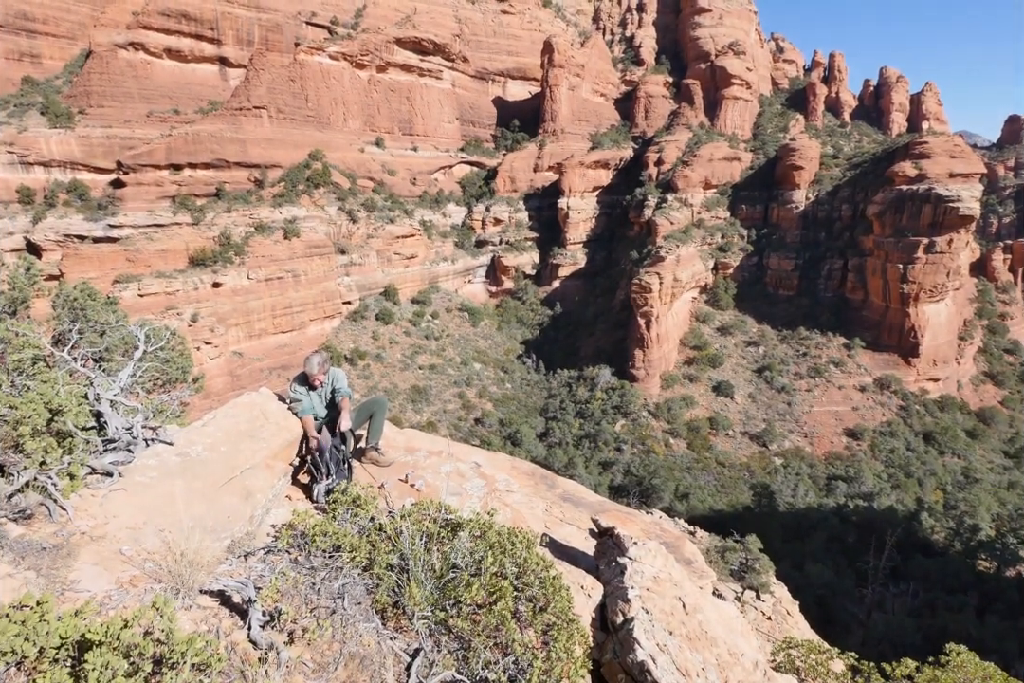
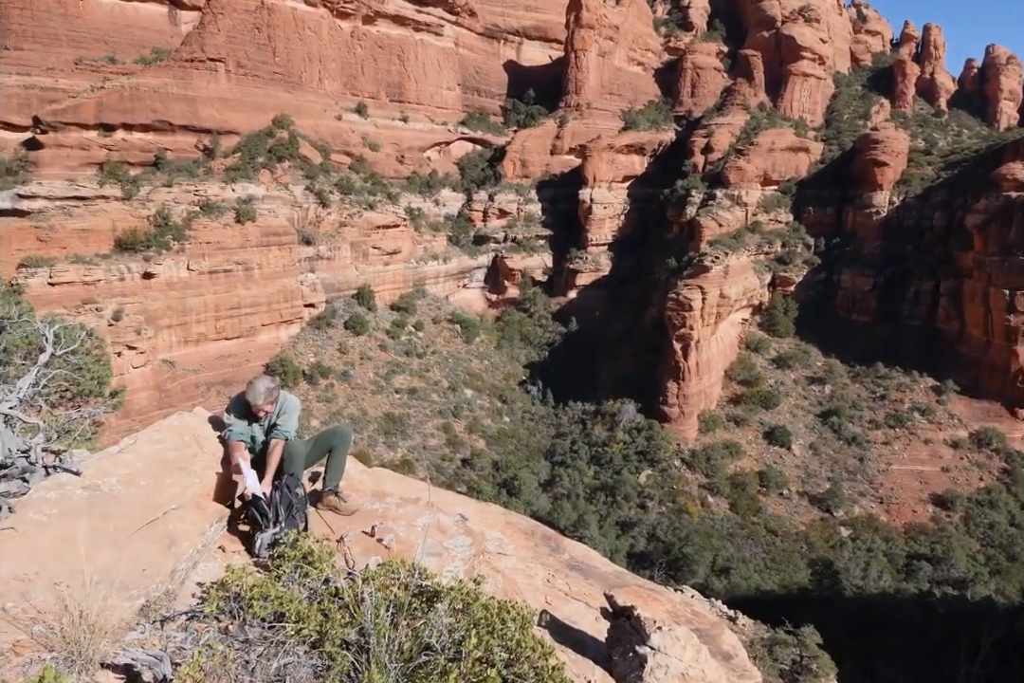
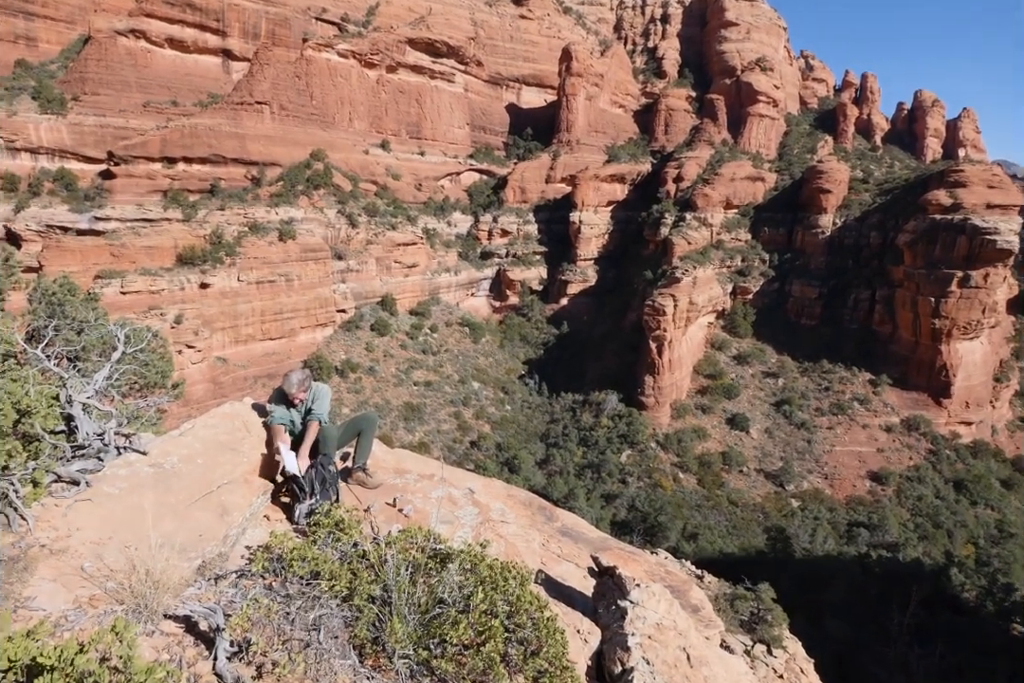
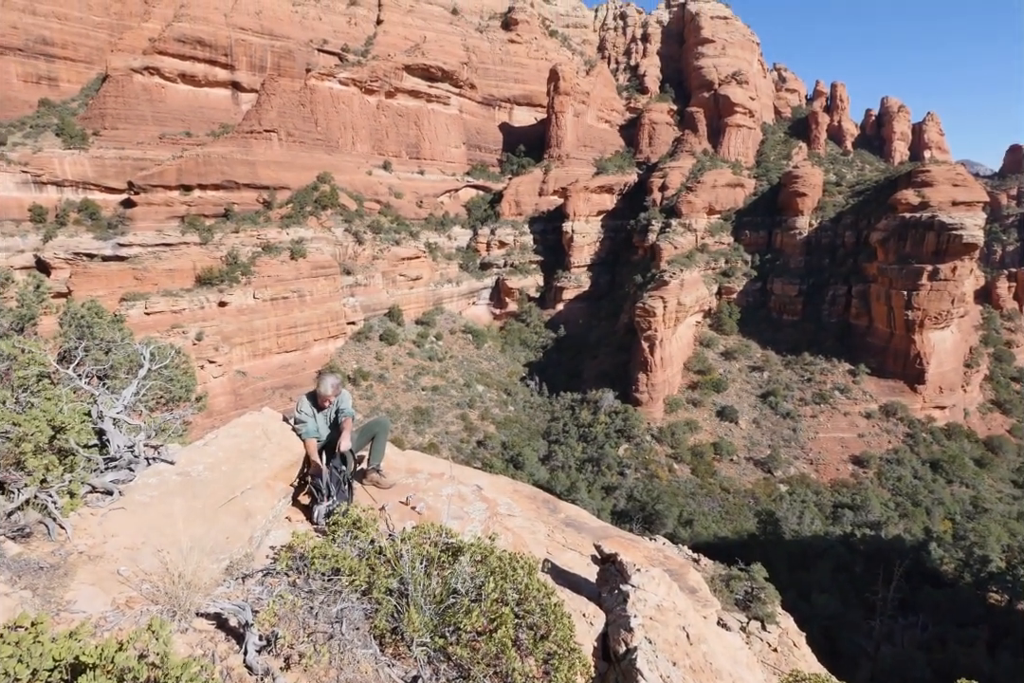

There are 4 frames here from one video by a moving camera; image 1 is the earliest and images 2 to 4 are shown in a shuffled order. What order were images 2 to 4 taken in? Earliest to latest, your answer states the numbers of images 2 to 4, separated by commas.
4, 3, 2
